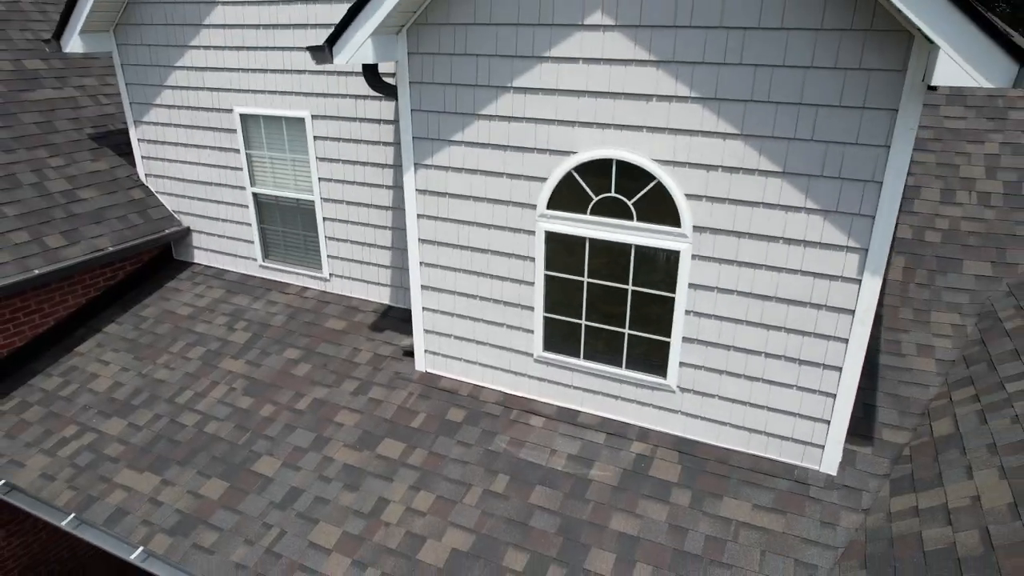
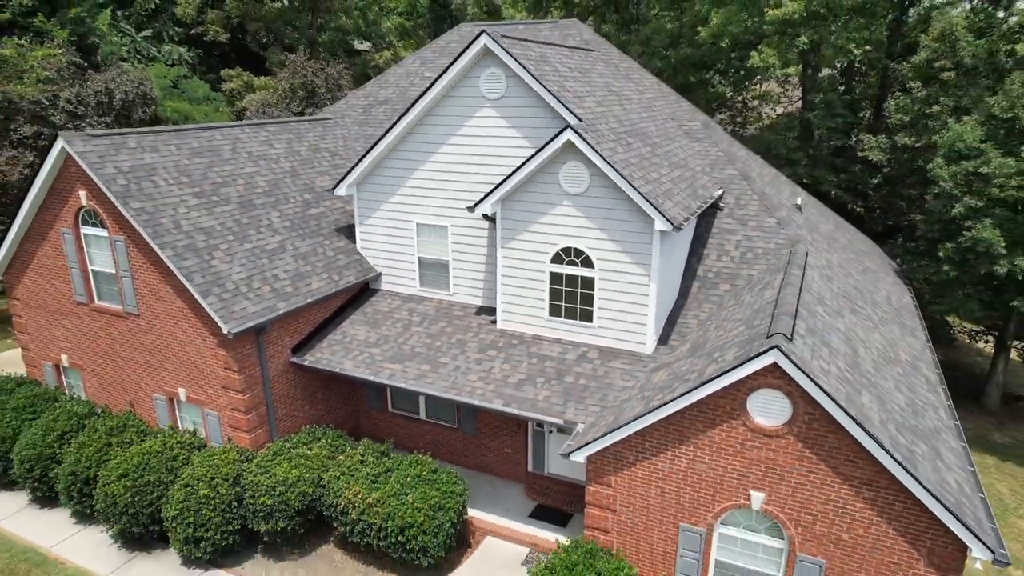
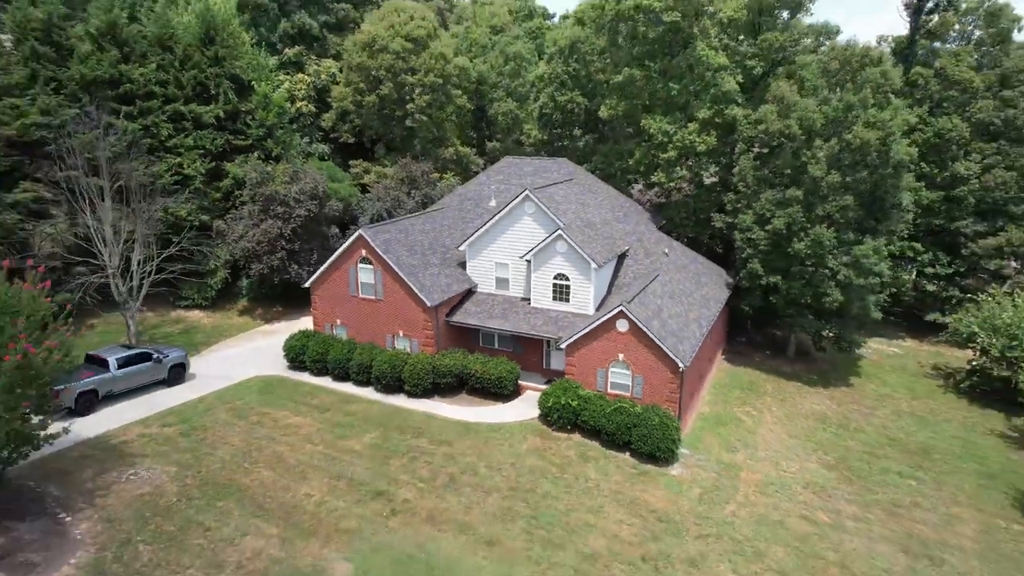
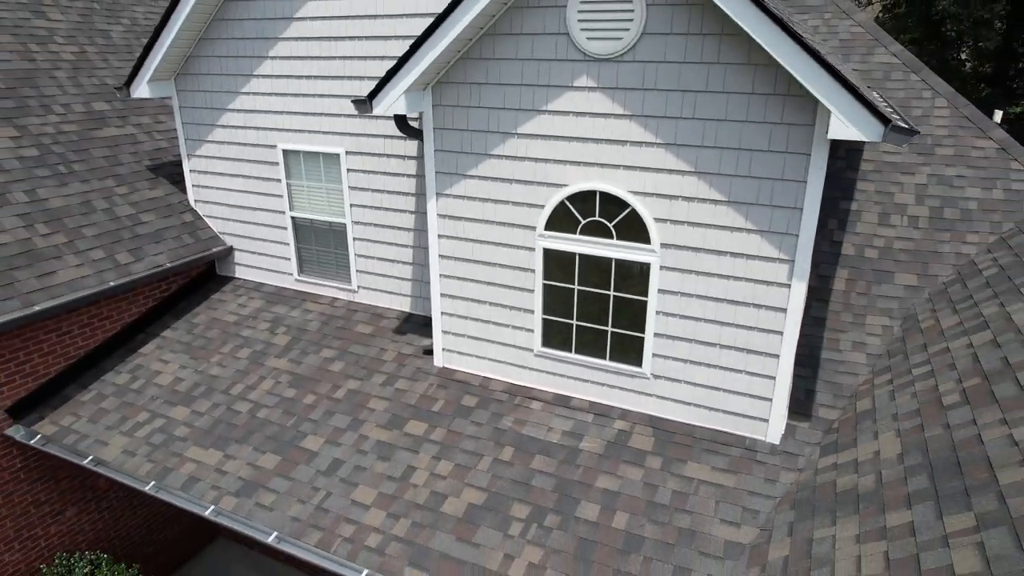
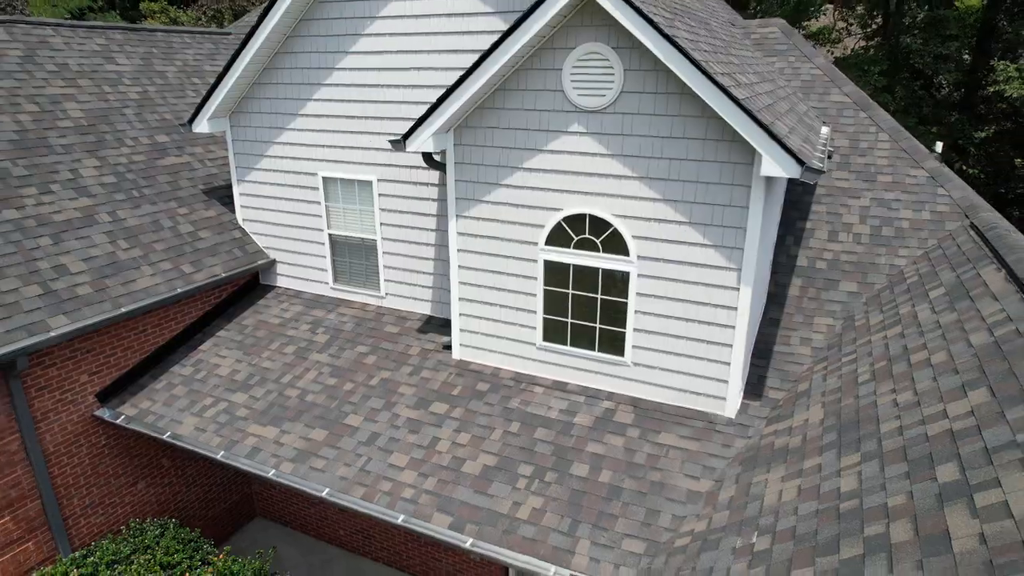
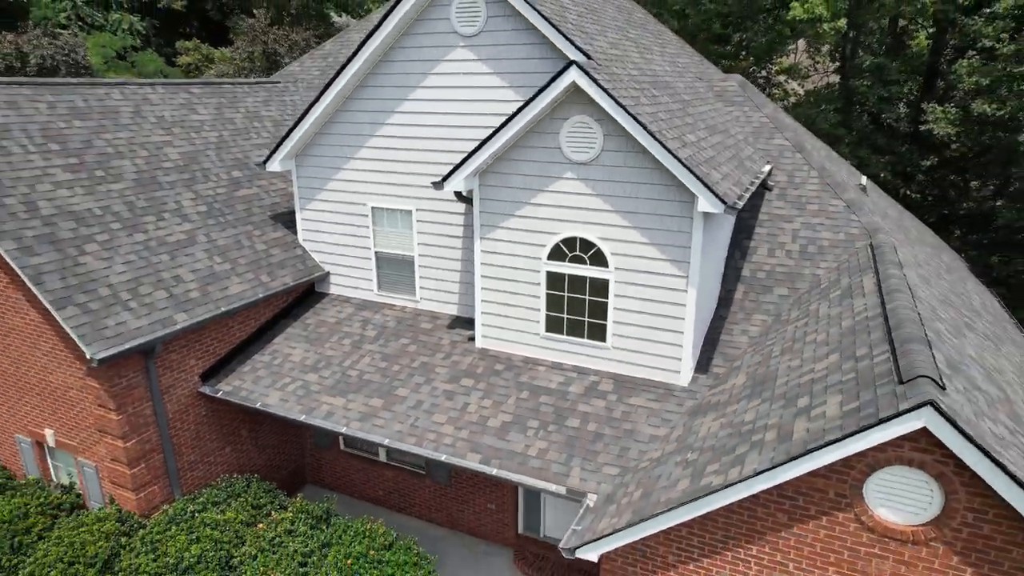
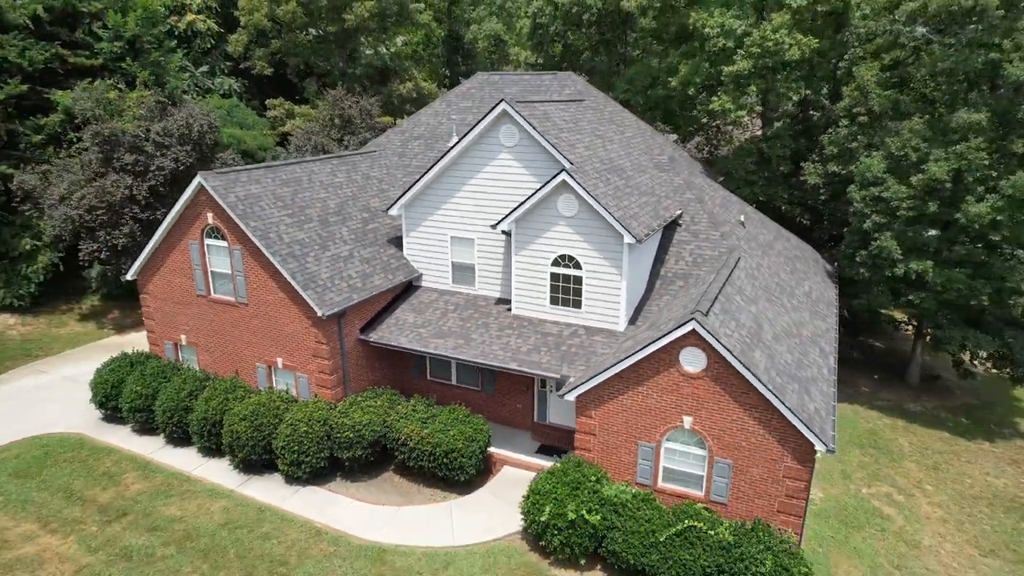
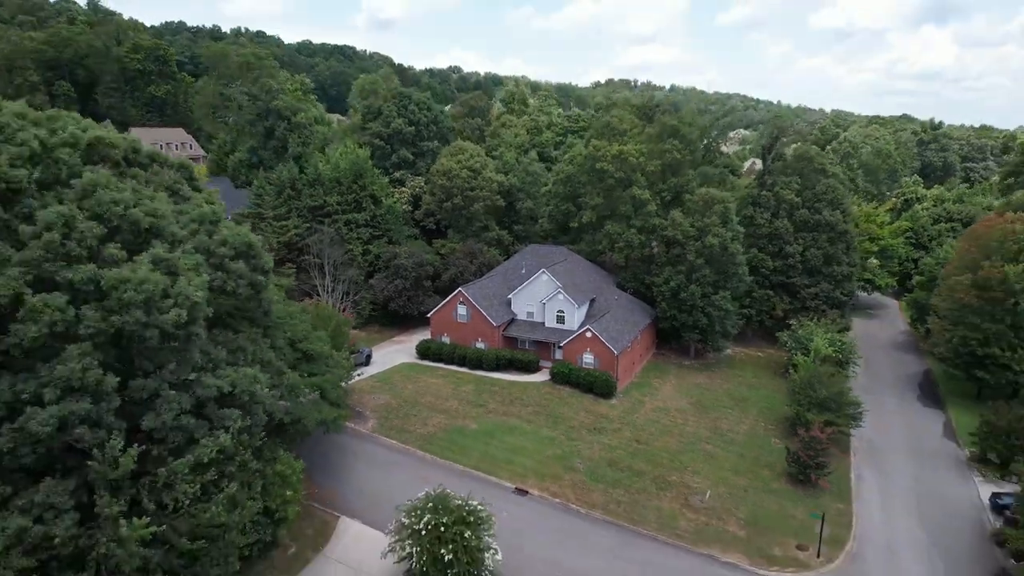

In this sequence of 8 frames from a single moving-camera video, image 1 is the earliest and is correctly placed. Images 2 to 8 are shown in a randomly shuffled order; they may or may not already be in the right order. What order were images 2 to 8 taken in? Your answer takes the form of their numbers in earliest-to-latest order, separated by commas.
4, 5, 6, 2, 7, 3, 8
